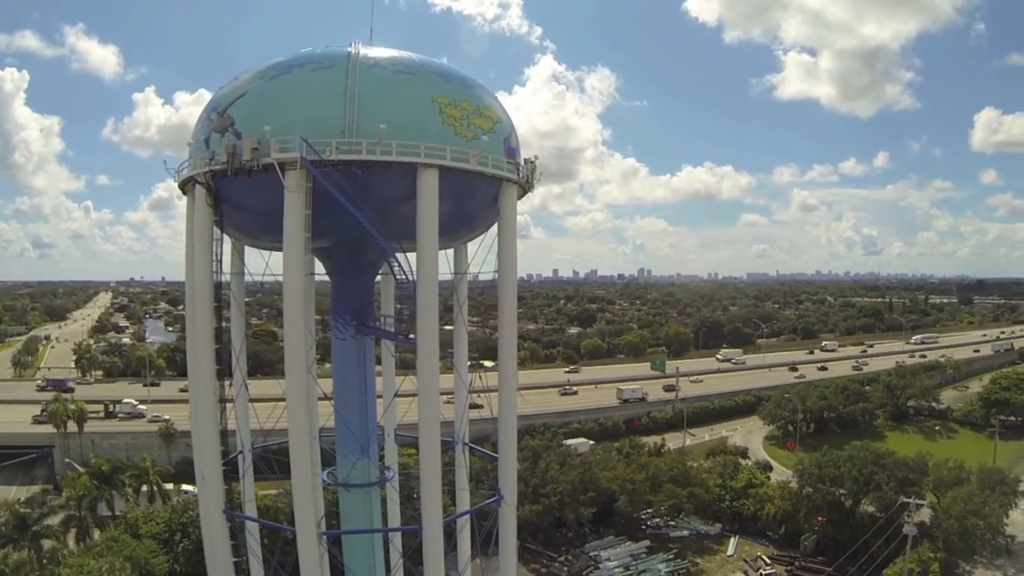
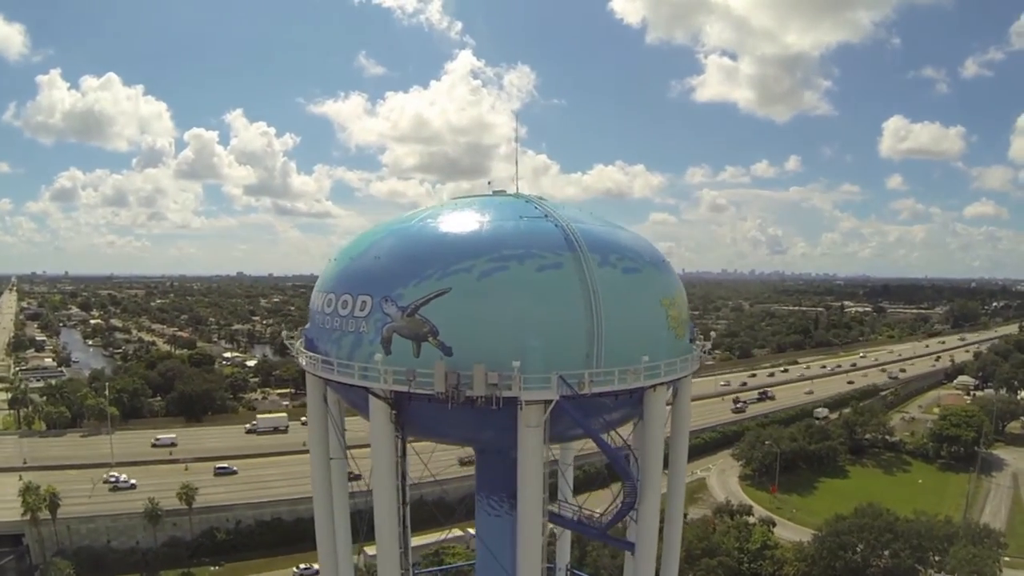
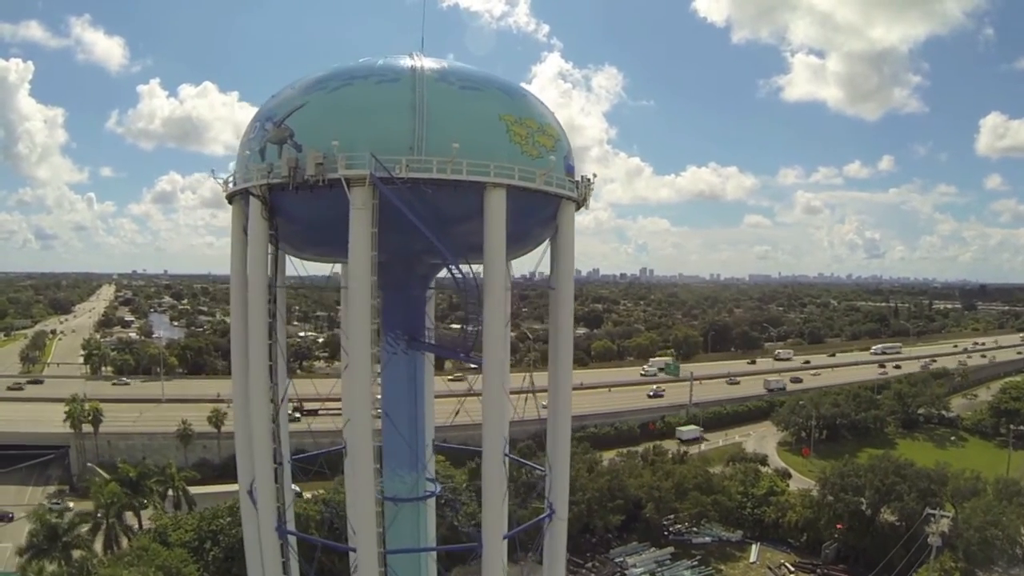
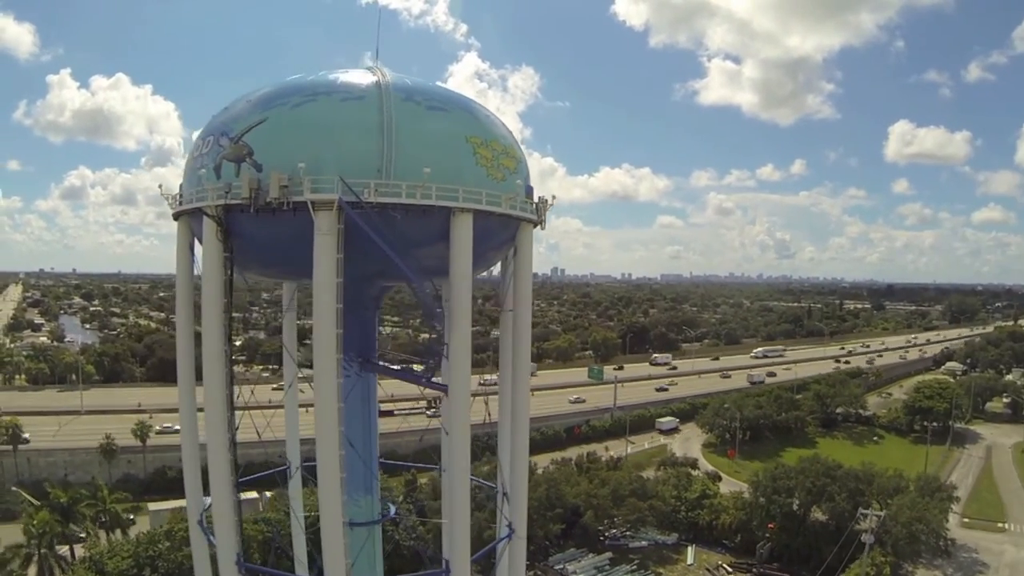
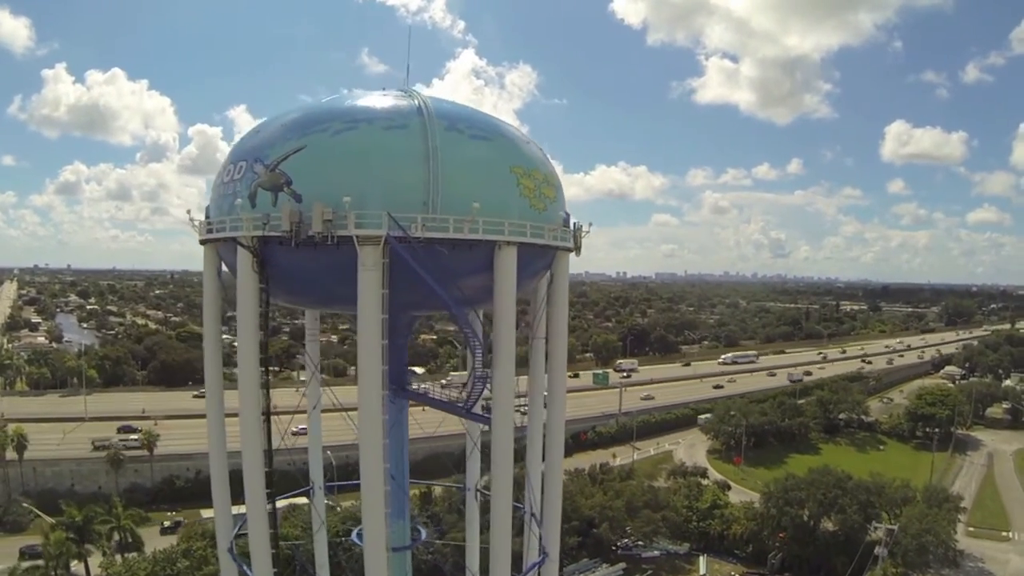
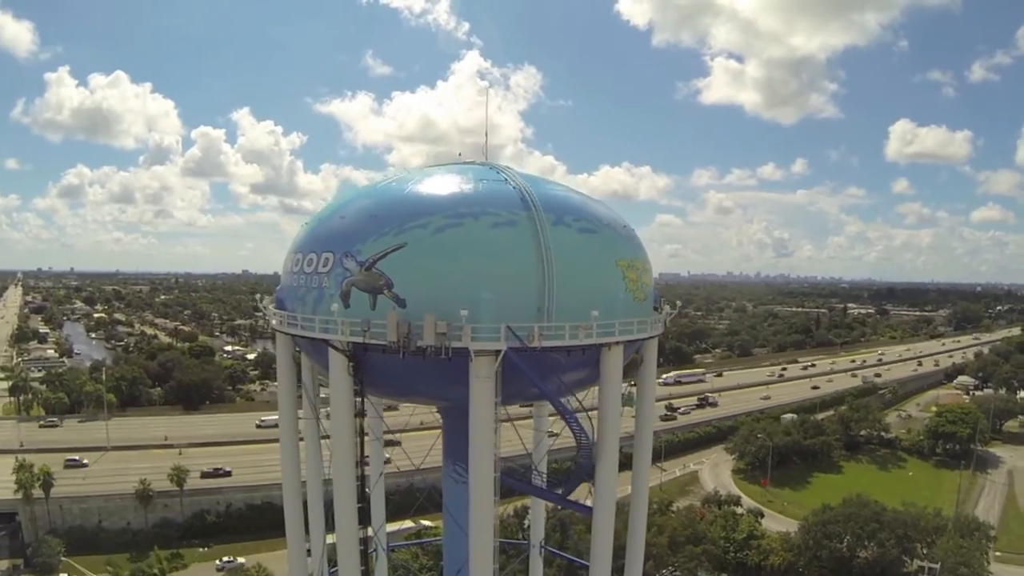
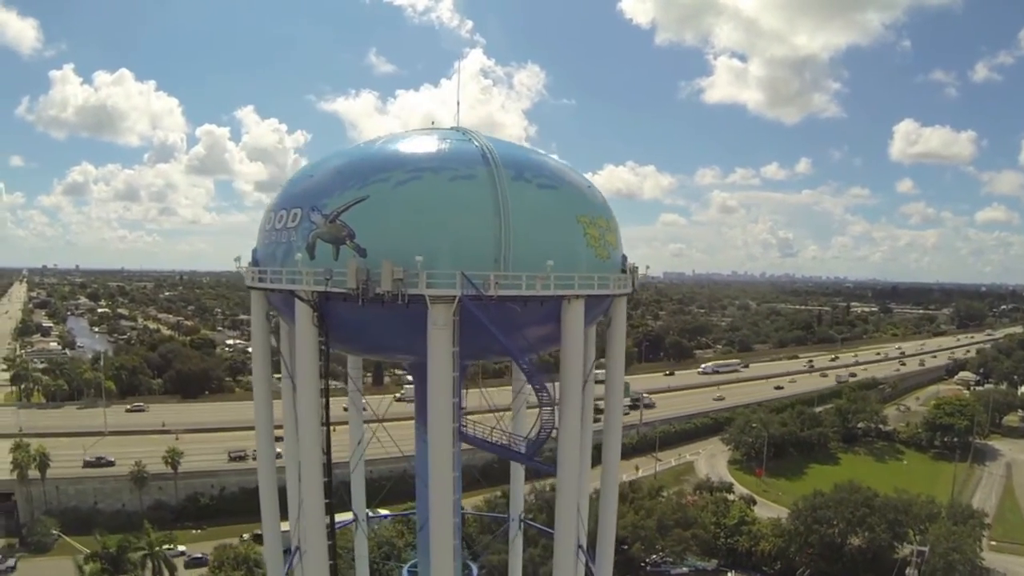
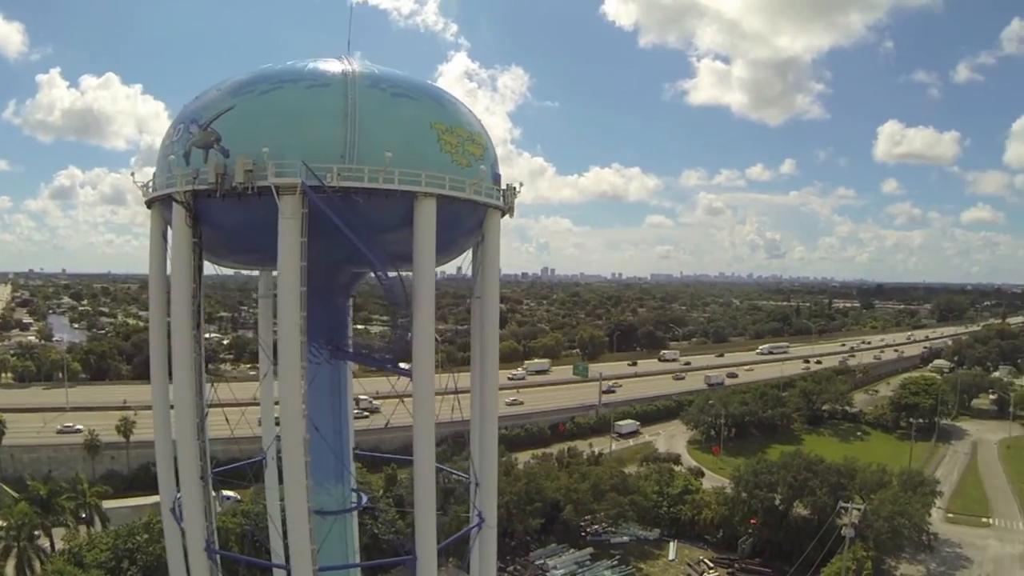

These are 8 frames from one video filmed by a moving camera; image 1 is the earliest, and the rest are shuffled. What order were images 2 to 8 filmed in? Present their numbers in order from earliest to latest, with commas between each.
3, 8, 4, 5, 7, 6, 2
